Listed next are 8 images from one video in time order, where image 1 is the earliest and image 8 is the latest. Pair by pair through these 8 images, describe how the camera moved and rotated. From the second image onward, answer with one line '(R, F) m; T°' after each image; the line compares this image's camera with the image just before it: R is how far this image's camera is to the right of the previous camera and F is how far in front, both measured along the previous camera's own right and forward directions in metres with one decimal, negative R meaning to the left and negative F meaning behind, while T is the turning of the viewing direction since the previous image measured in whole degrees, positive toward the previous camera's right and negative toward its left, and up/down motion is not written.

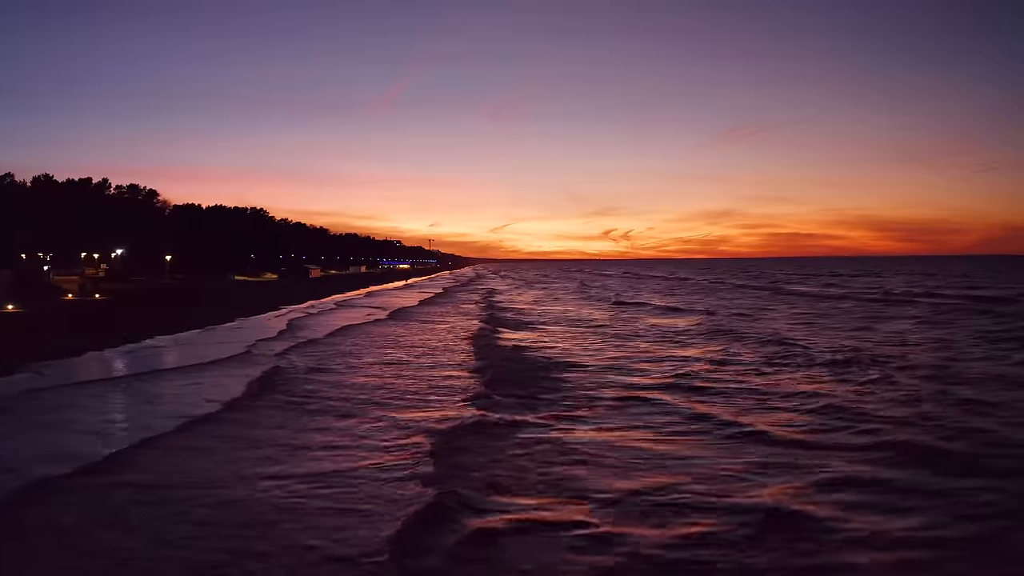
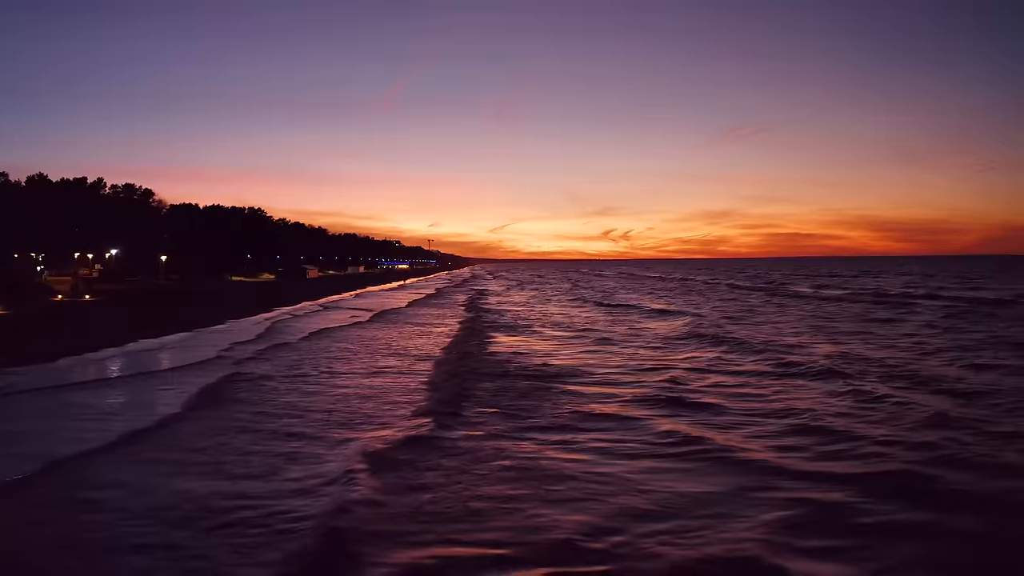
(+0.4, +0.7) m; 0°
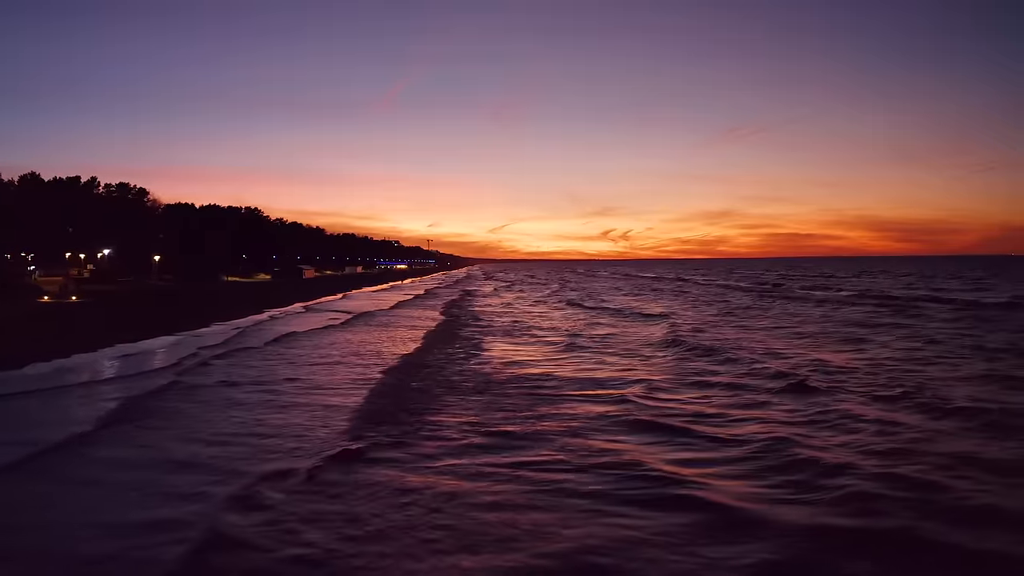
(+0.6, +0.8) m; 0°
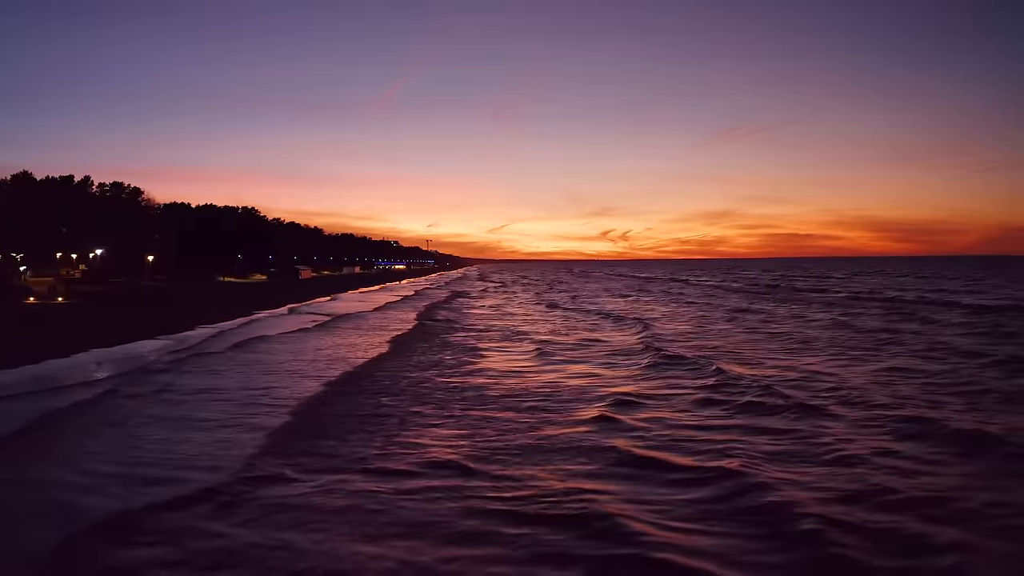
(+0.6, +0.8) m; 0°
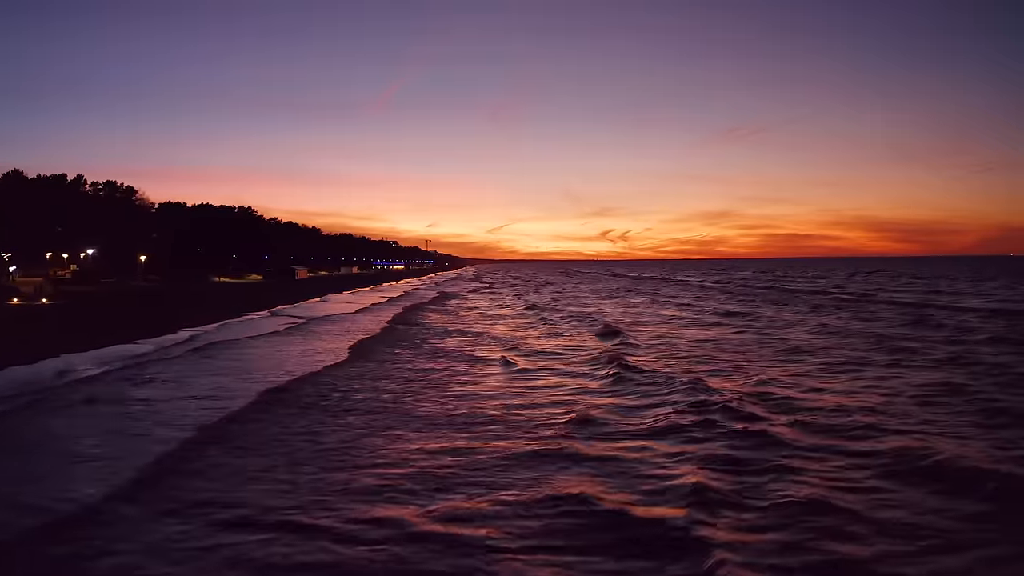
(+0.6, +1.0) m; 0°
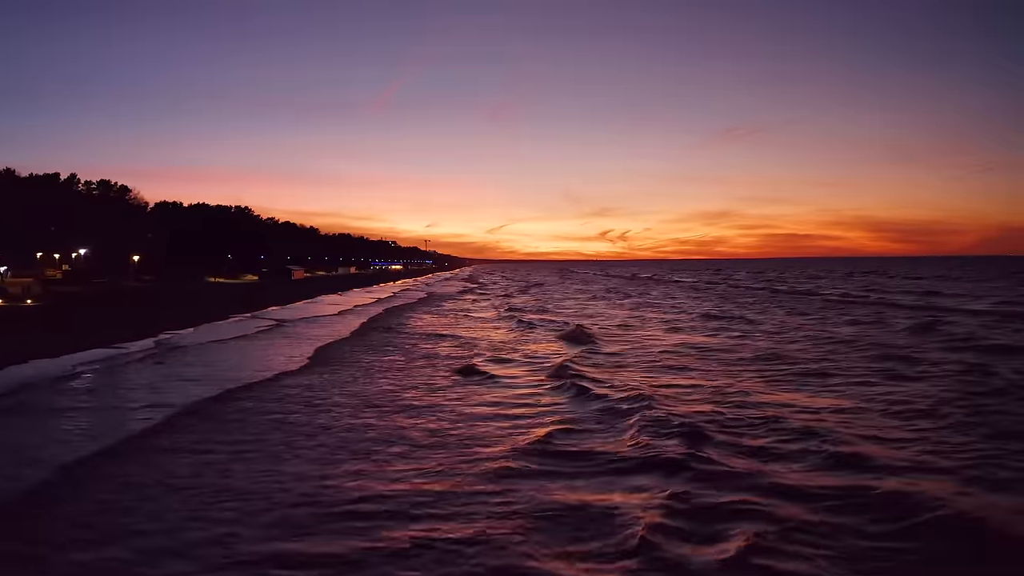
(+0.5, +1.0) m; 0°
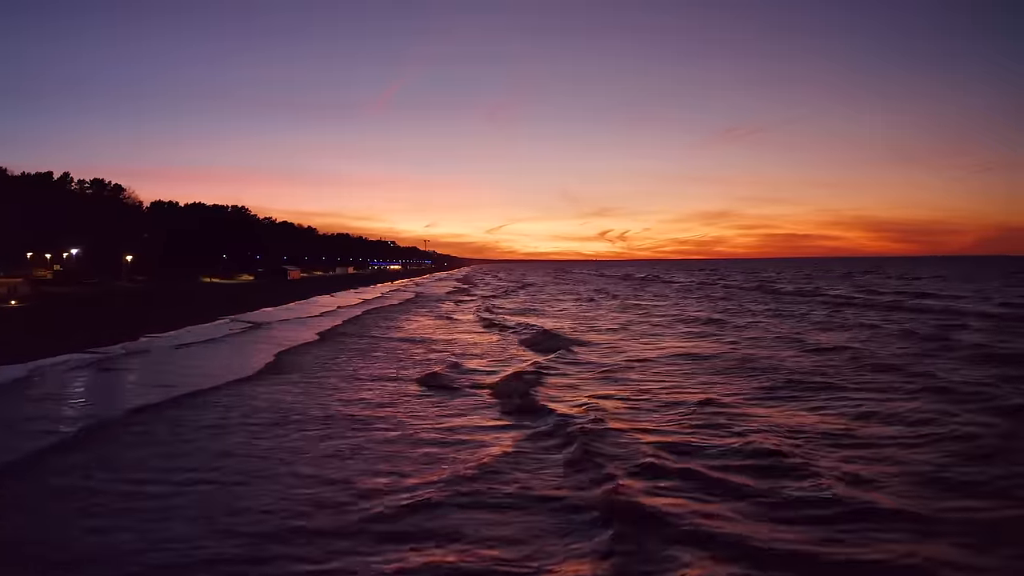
(+0.5, +1.0) m; 0°
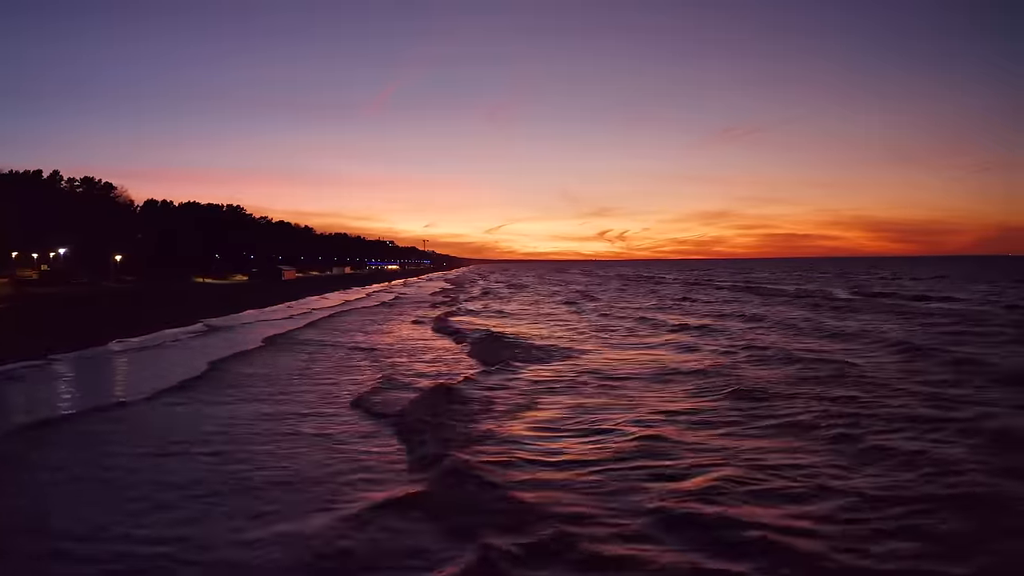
(+0.7, +1.6) m; 0°
